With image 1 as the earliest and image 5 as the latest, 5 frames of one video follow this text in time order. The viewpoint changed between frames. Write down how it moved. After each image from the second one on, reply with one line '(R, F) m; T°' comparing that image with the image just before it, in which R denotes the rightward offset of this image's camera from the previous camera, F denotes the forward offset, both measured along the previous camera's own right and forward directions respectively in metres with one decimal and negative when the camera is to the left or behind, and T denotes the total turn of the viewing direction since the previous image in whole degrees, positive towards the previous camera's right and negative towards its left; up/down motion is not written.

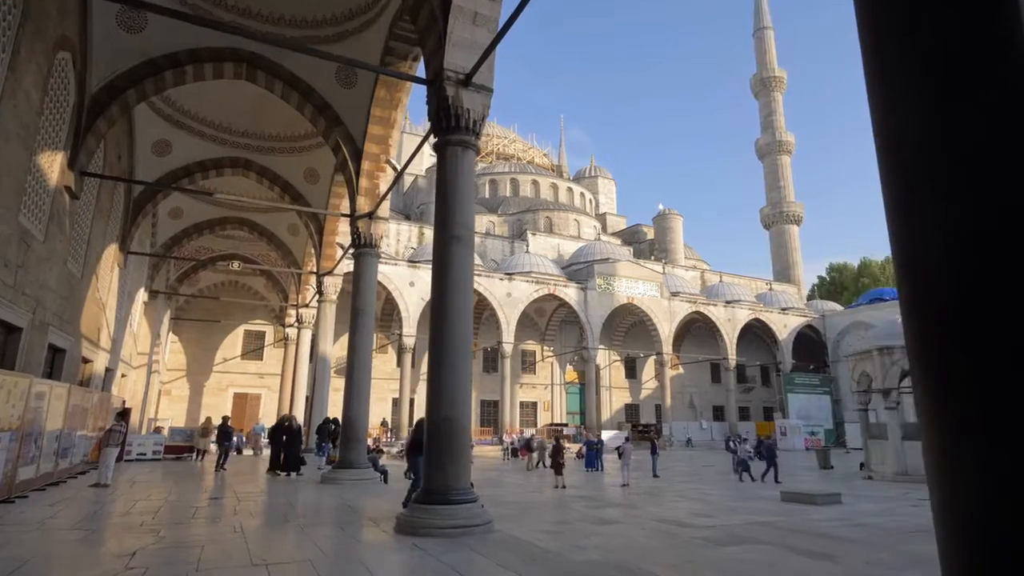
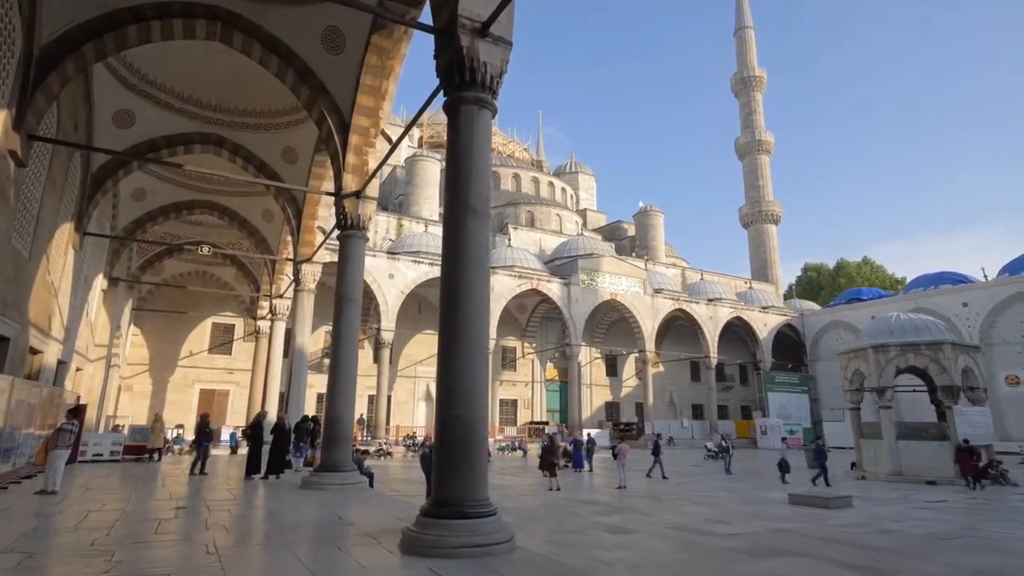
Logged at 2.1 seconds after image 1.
(-0.3, +0.6) m; +3°
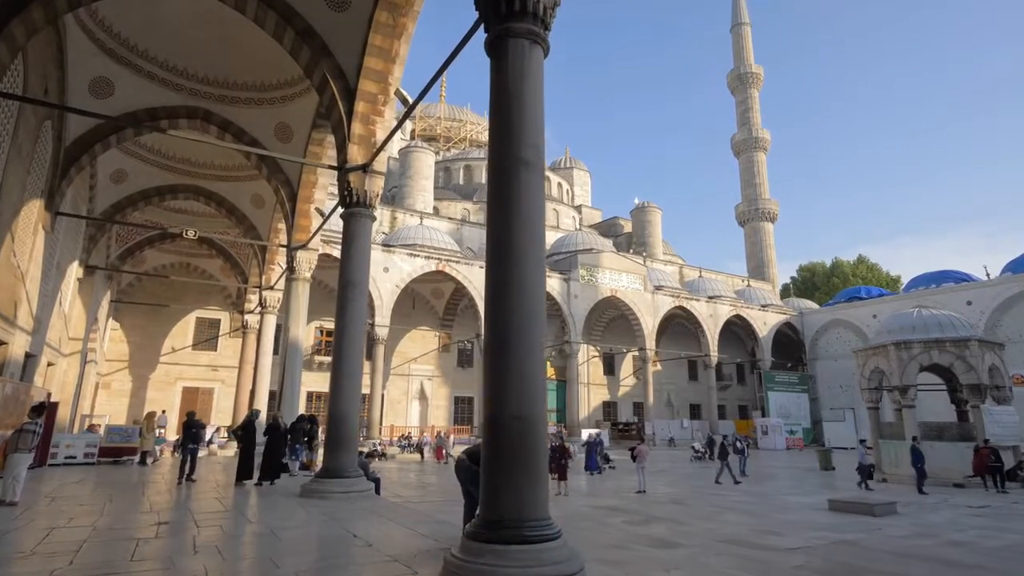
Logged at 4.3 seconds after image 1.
(-0.4, +0.7) m; +1°
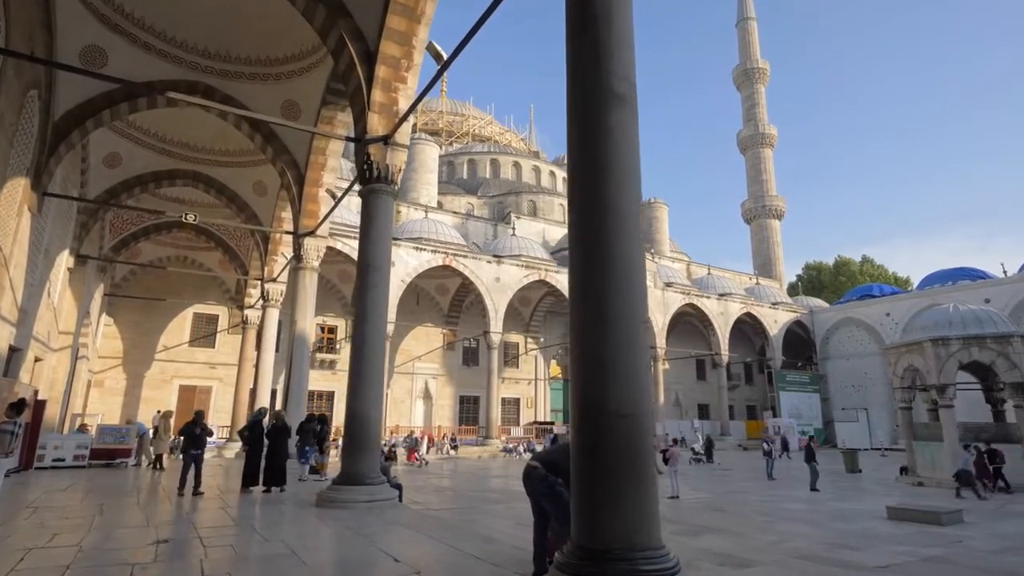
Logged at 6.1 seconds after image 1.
(-0.4, +0.6) m; 0°
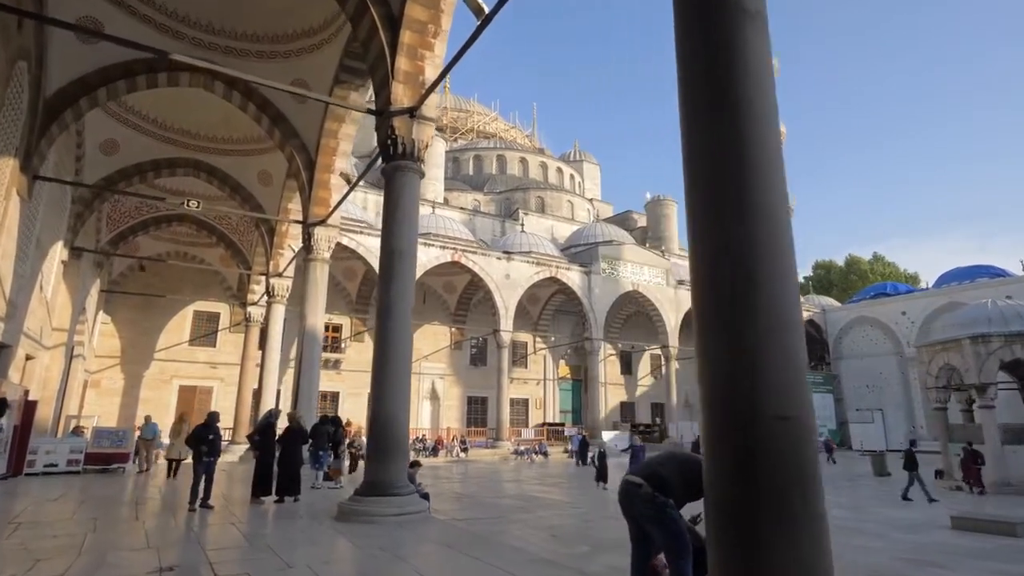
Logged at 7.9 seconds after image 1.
(-0.3, +0.5) m; 0°
